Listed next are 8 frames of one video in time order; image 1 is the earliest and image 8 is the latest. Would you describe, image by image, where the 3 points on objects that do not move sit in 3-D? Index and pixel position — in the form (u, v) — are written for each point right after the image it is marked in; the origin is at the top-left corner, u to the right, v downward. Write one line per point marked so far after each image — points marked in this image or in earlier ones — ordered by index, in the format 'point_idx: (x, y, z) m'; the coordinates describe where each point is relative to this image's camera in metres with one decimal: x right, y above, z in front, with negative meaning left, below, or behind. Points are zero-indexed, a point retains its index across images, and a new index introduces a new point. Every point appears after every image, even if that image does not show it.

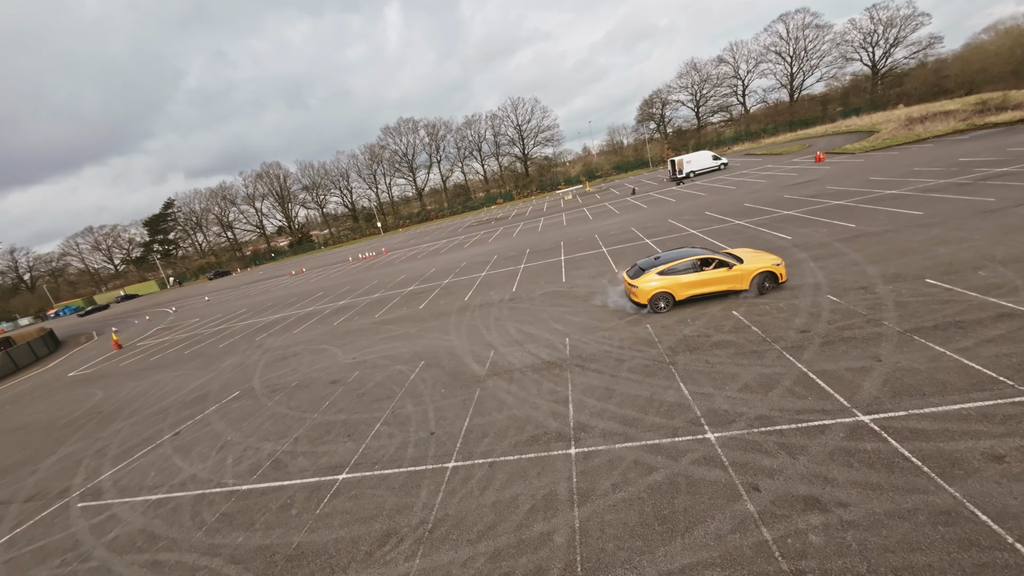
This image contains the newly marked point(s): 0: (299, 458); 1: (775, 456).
0: (-4.0, -3.2, +7.0) m
1: (+3.2, -2.1, +4.7) m
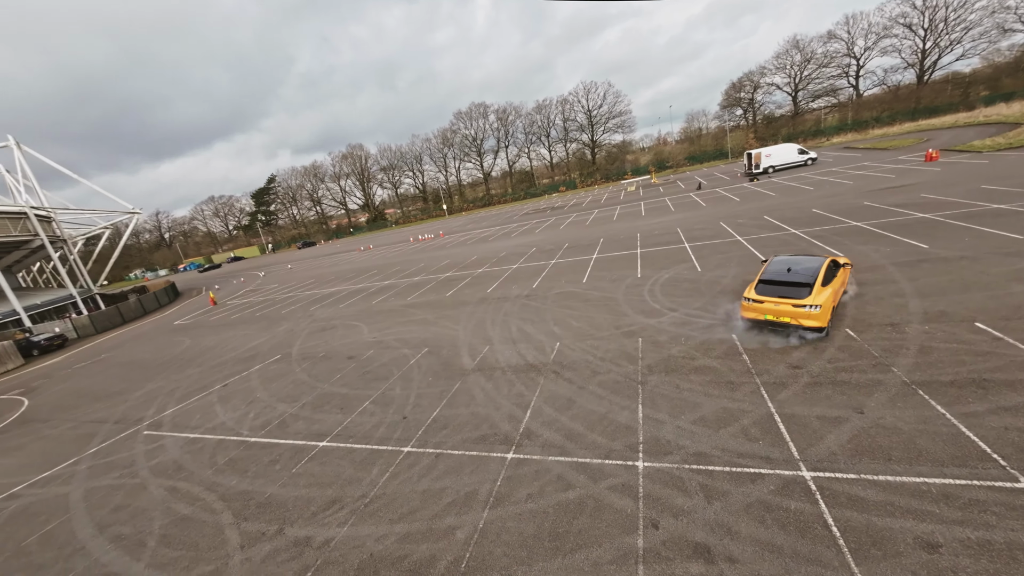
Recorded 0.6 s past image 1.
0: (-4.7, -2.9, +8.2) m
1: (+2.1, -2.5, +4.6) m
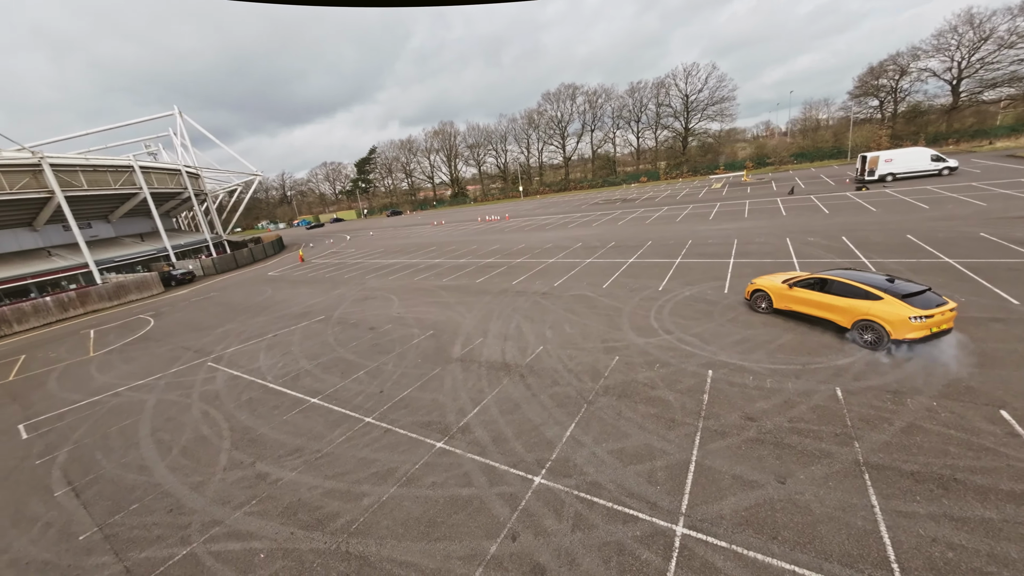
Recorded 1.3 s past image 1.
0: (-5.3, -2.3, +9.7) m
1: (+0.6, -3.0, +4.8) m
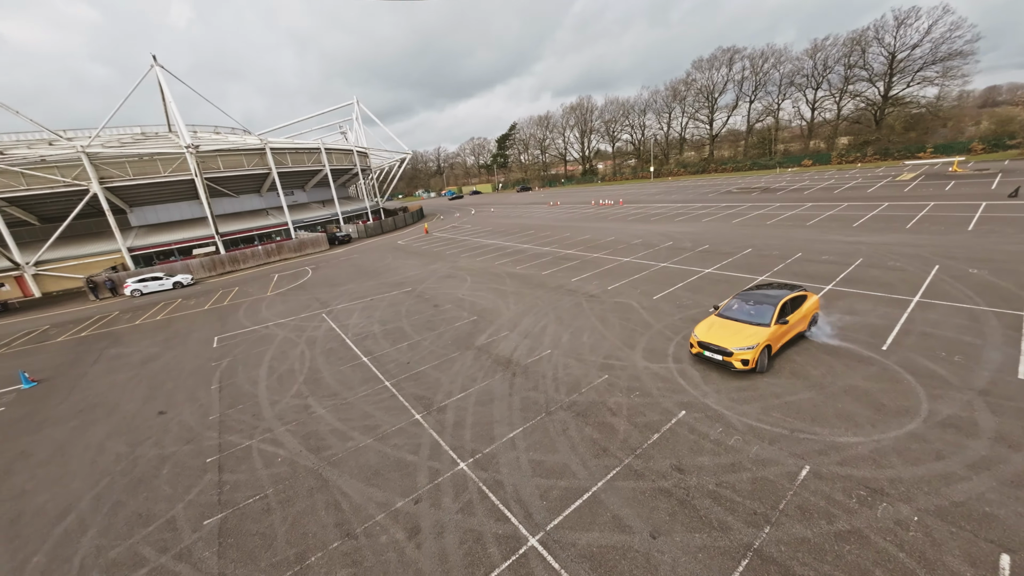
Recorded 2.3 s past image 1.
0: (-4.7, -1.7, +12.5) m
1: (-0.9, -3.3, +5.9) m
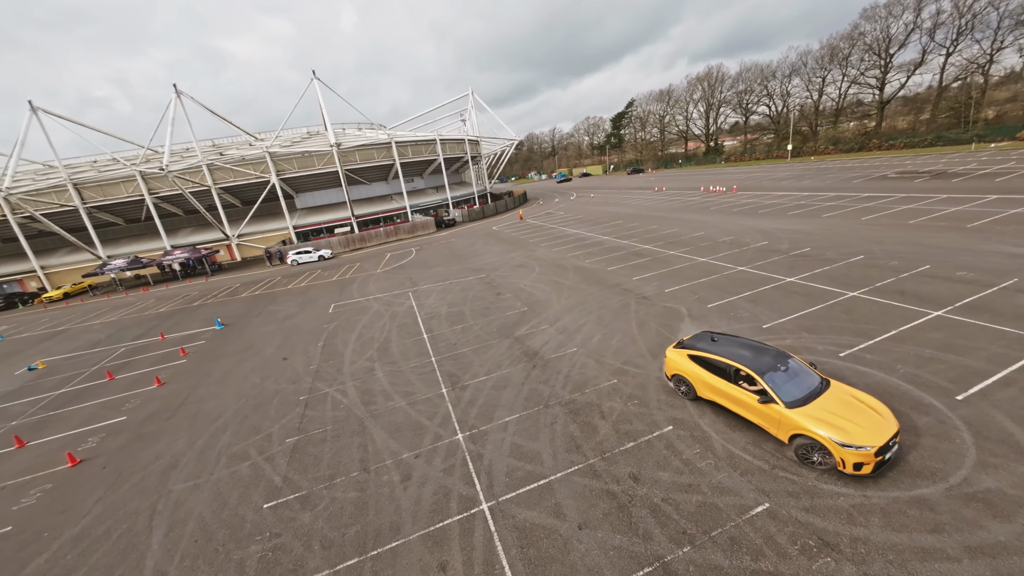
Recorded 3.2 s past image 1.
0: (-2.9, -1.2, +14.6) m
1: (-1.4, -3.4, +7.4) m
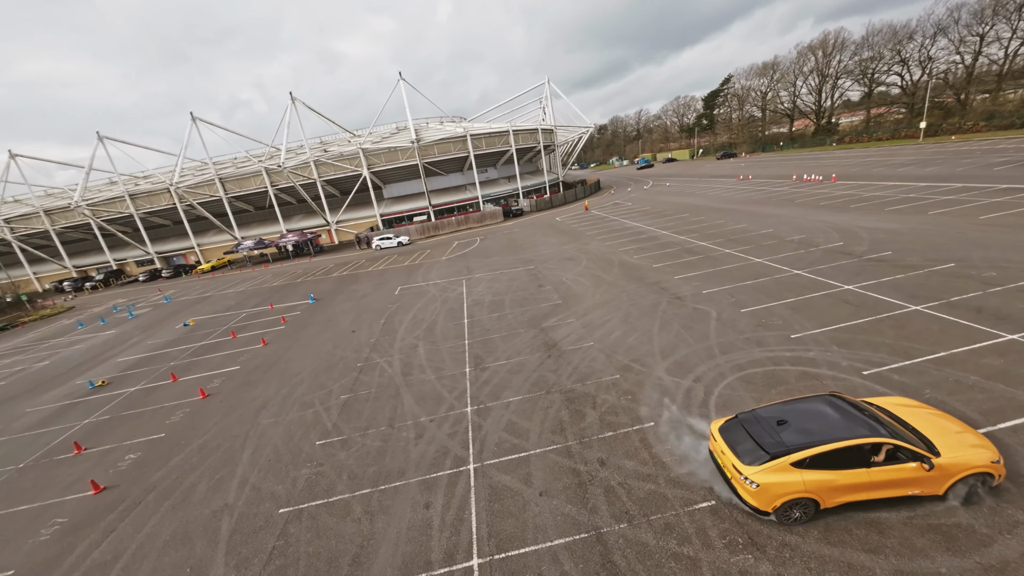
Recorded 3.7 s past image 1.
0: (-1.4, -0.7, +16.1) m
1: (-1.5, -3.3, +8.8) m
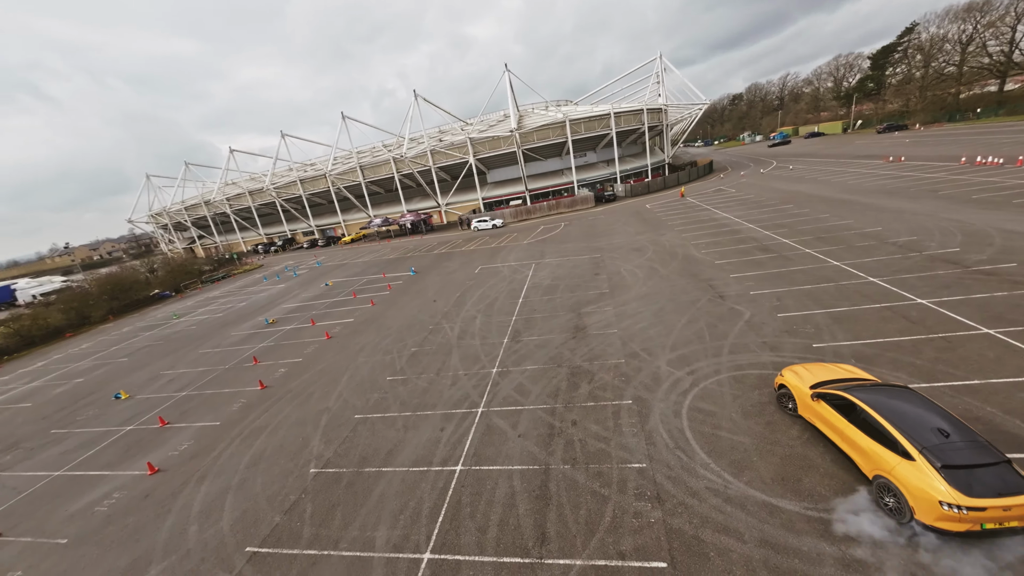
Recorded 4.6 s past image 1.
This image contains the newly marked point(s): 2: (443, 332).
0: (+1.2, 0.0, +18.1) m
1: (-1.1, -2.8, +11.3) m
2: (-2.8, -1.8, +15.2) m
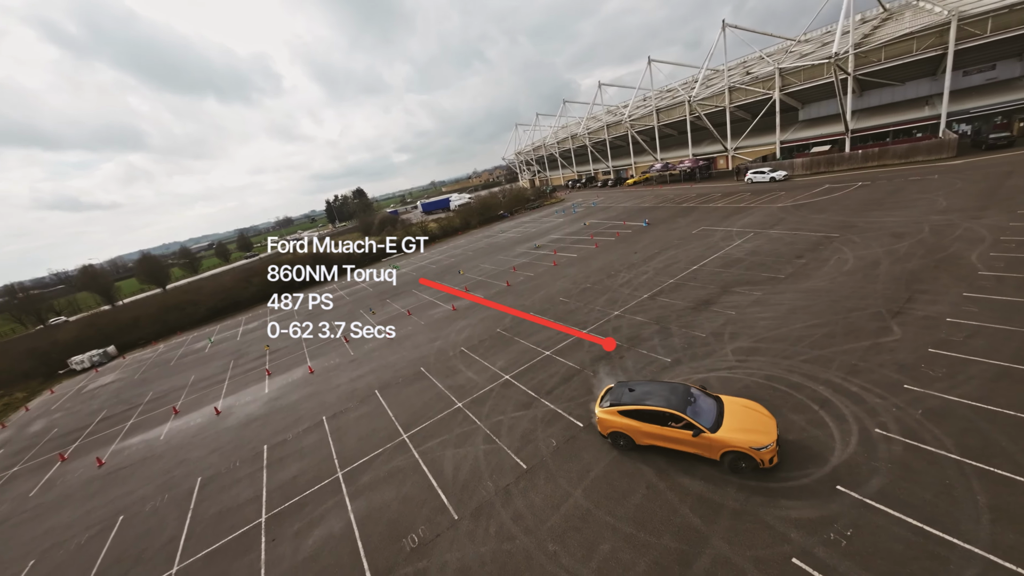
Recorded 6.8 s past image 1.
0: (+10.5, +1.5, +18.7) m
1: (+3.7, -1.2, +16.0) m
2: (+5.4, +0.5, +19.7) m
